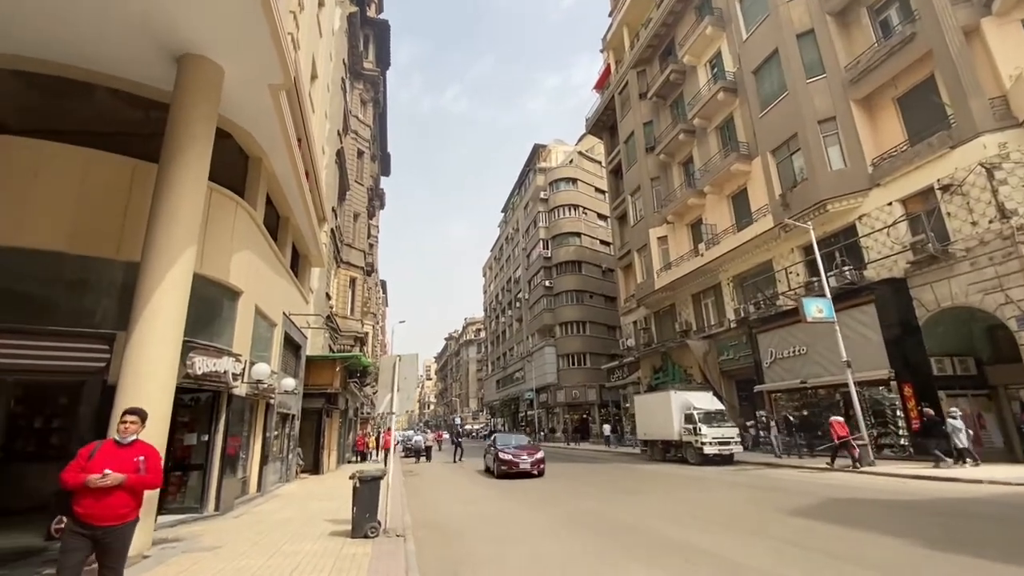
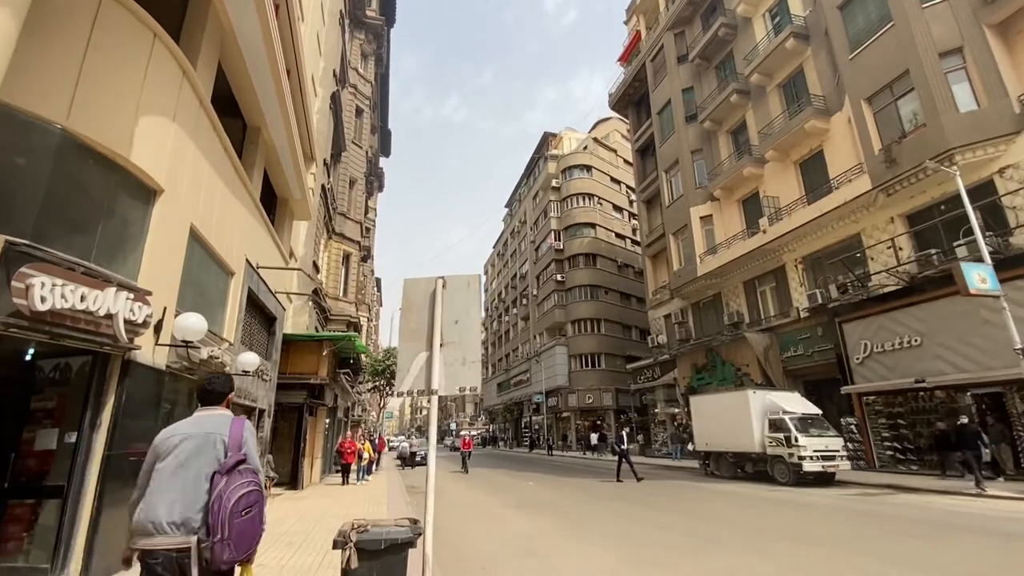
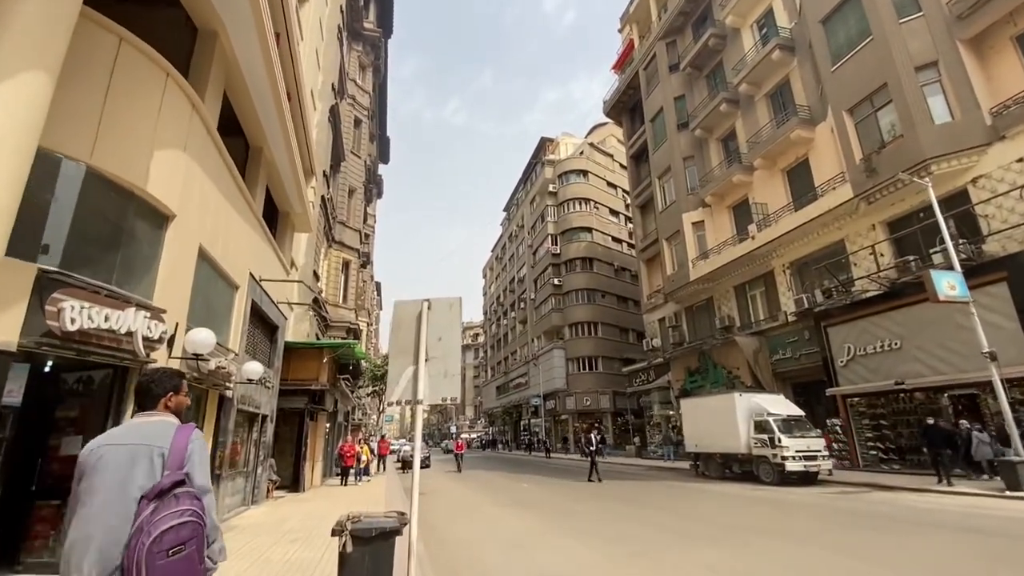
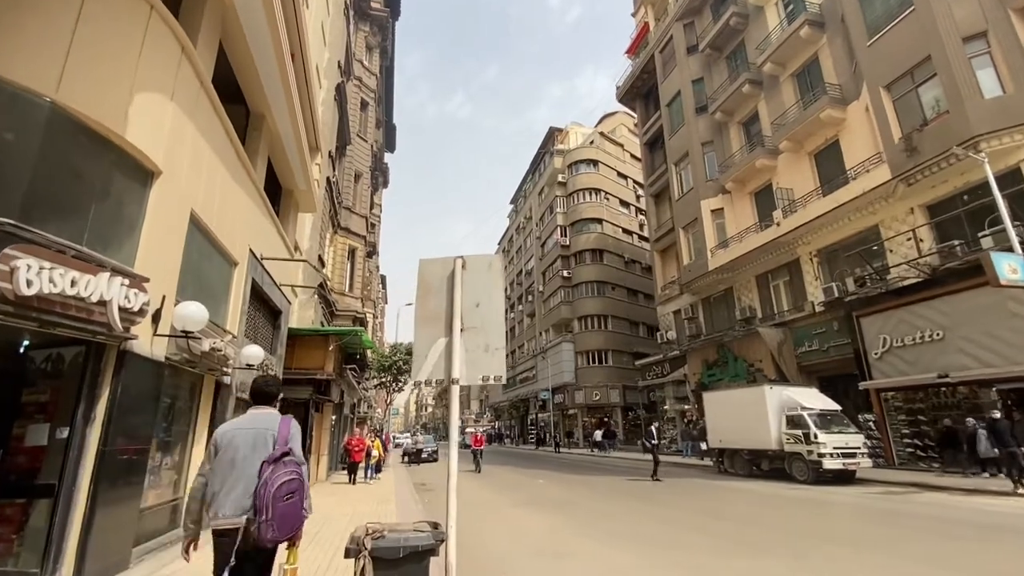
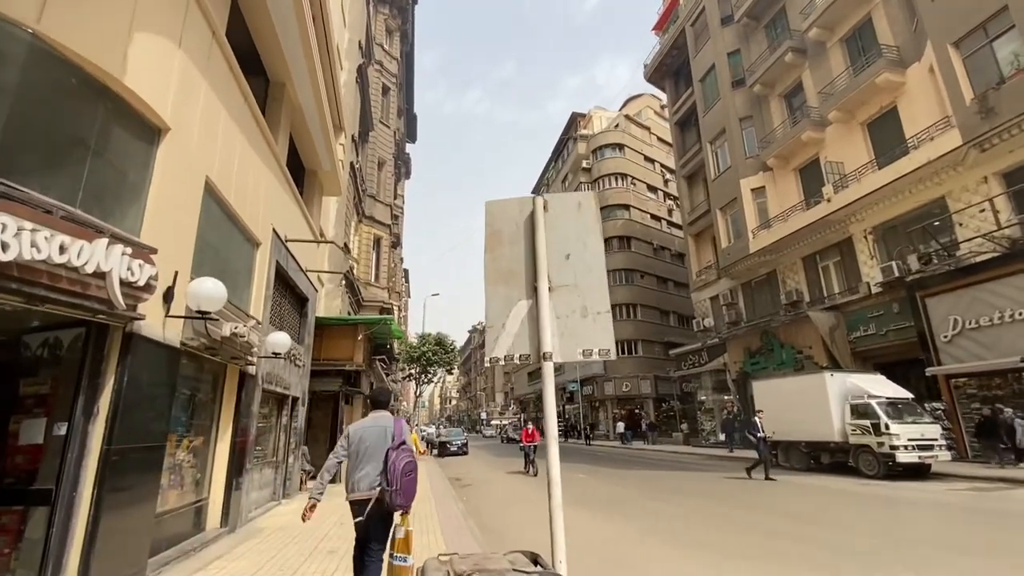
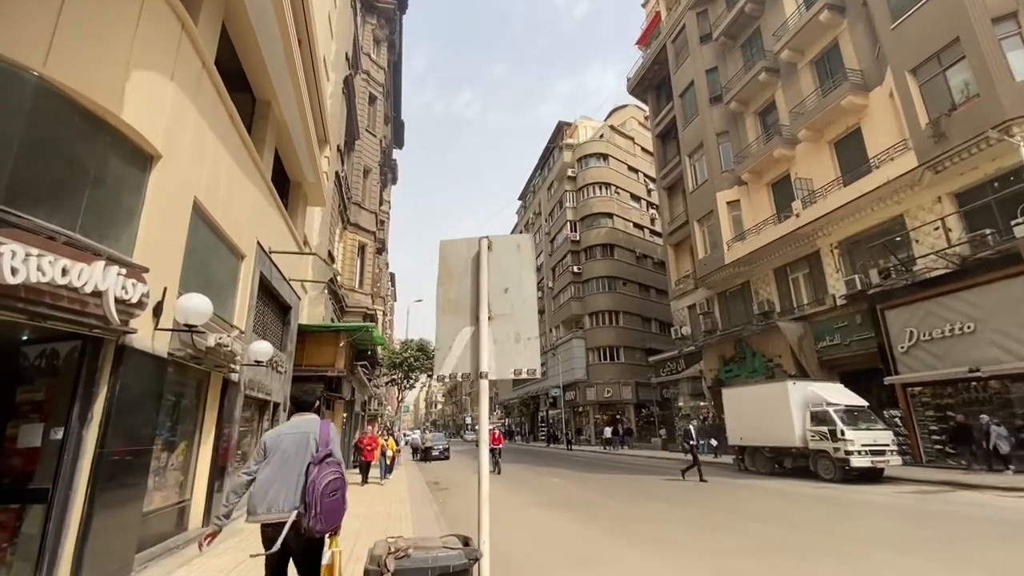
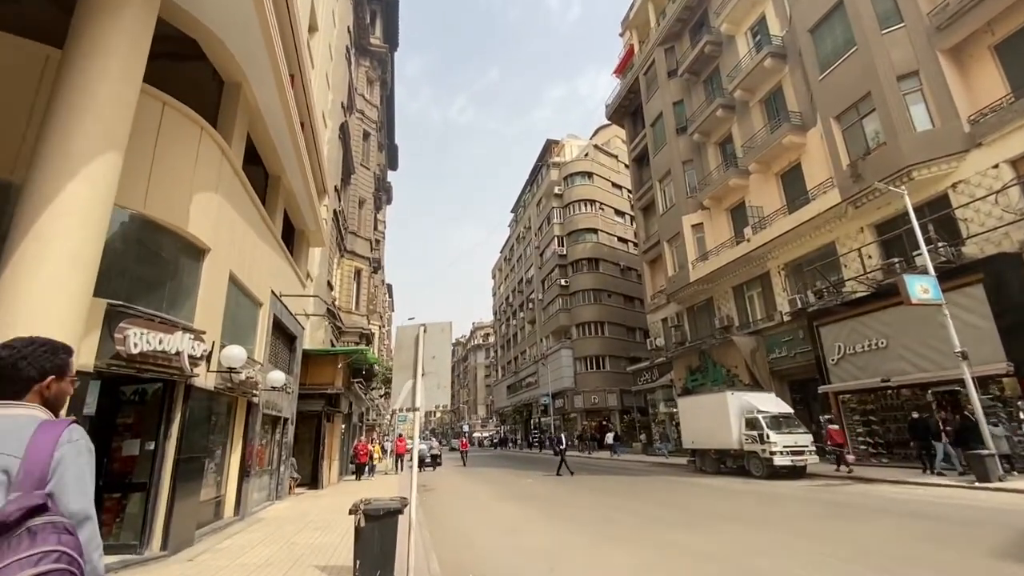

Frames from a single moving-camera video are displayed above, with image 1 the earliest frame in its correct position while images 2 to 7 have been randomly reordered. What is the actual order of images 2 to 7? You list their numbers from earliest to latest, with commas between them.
7, 3, 2, 4, 6, 5
